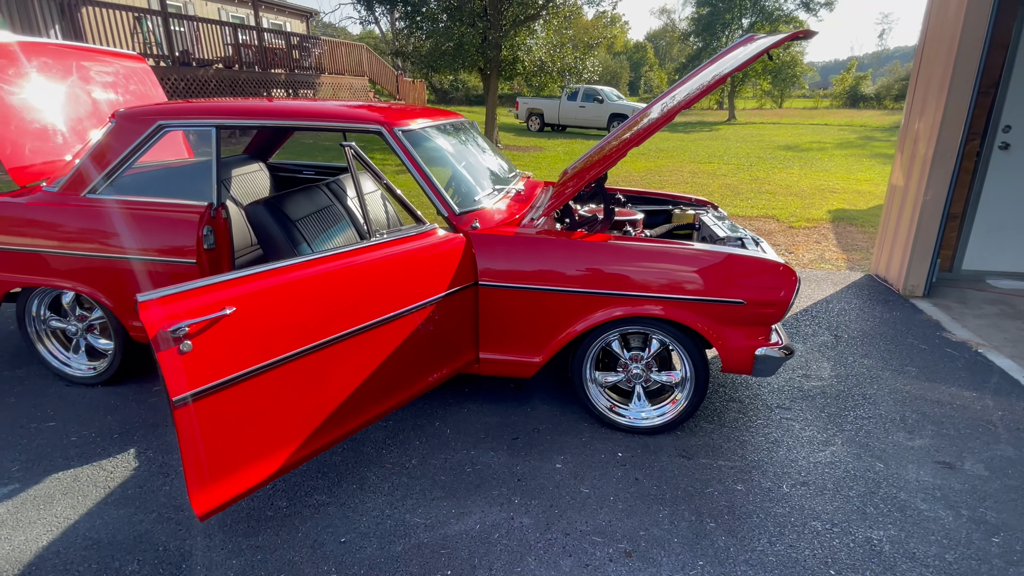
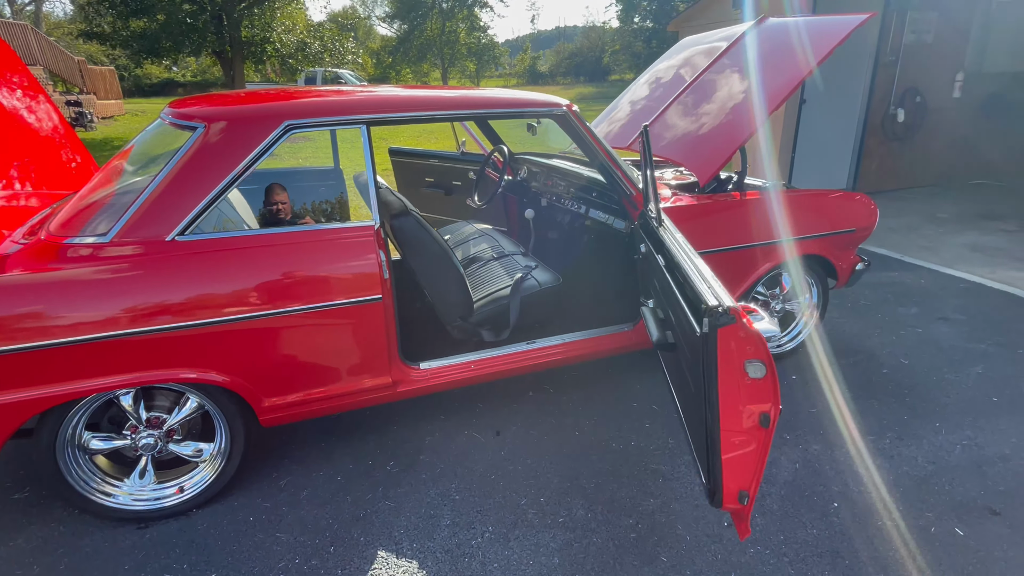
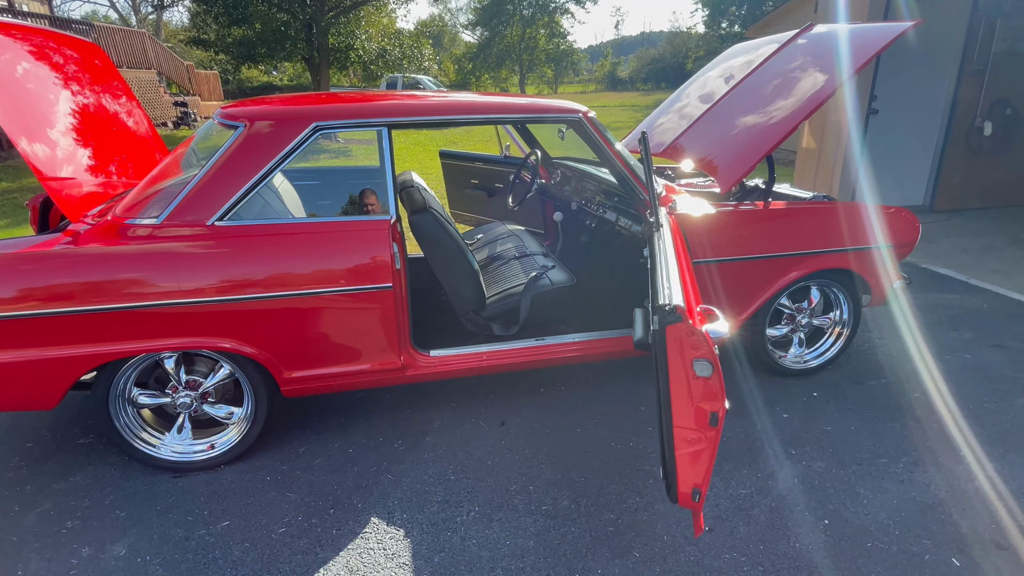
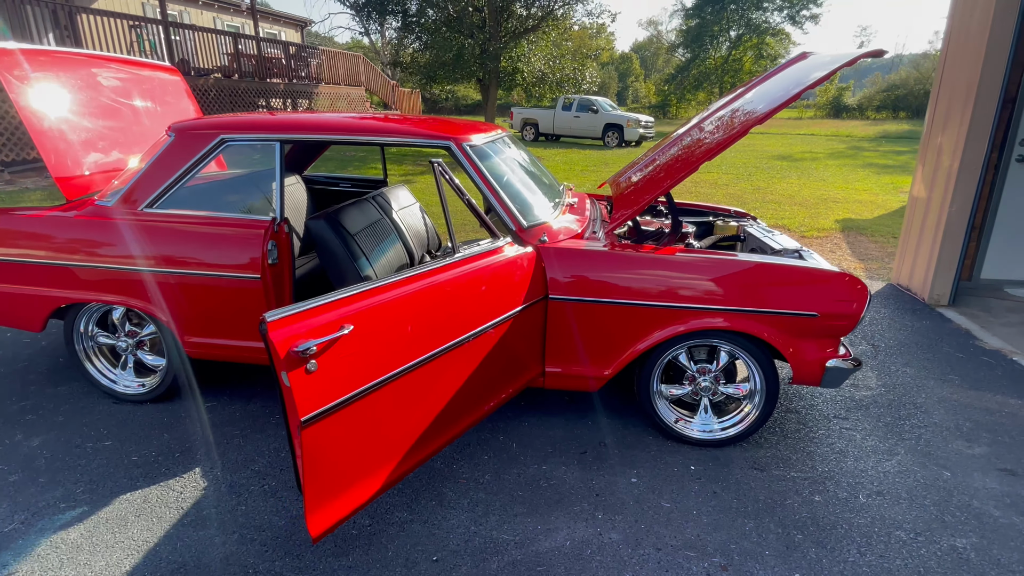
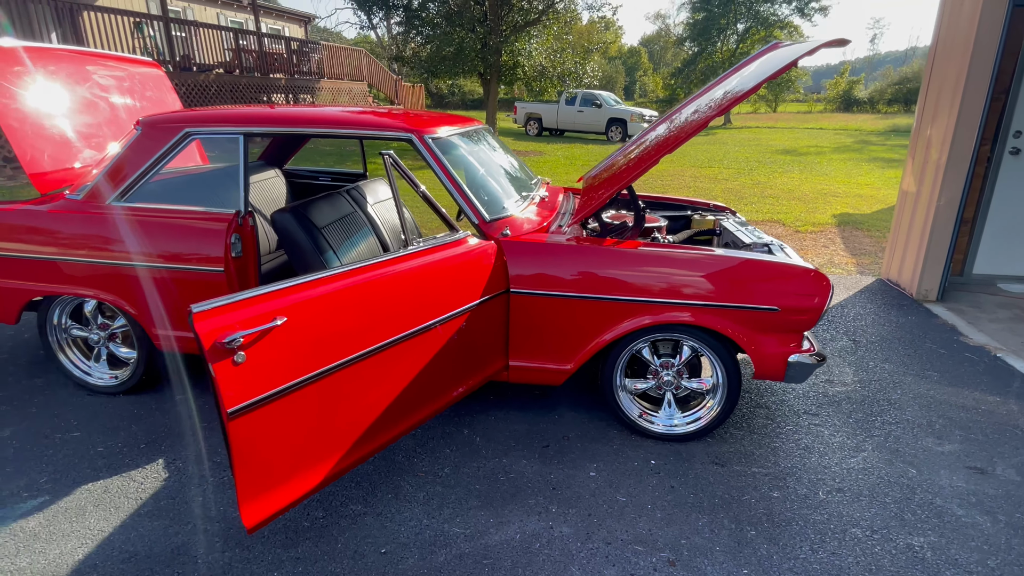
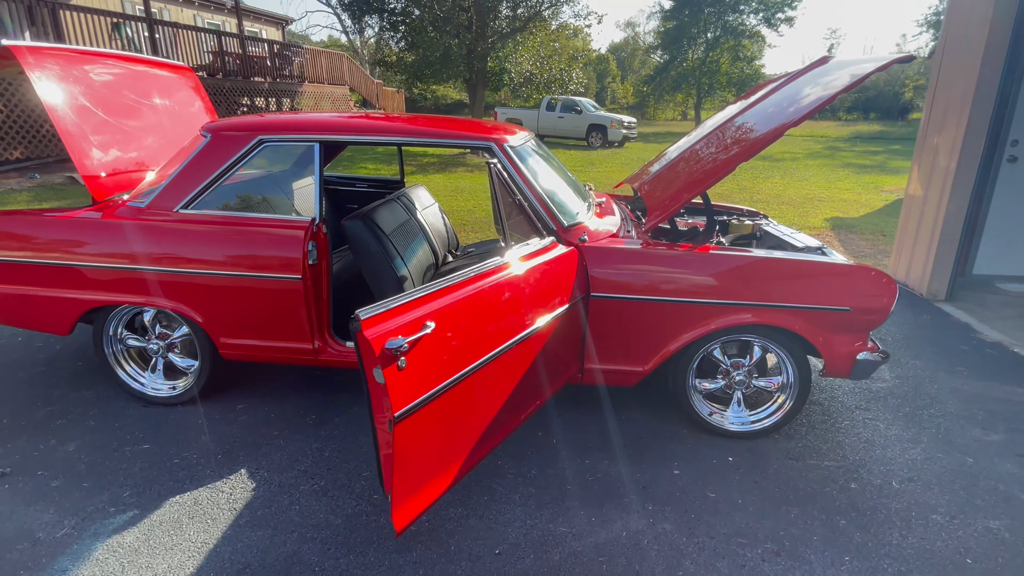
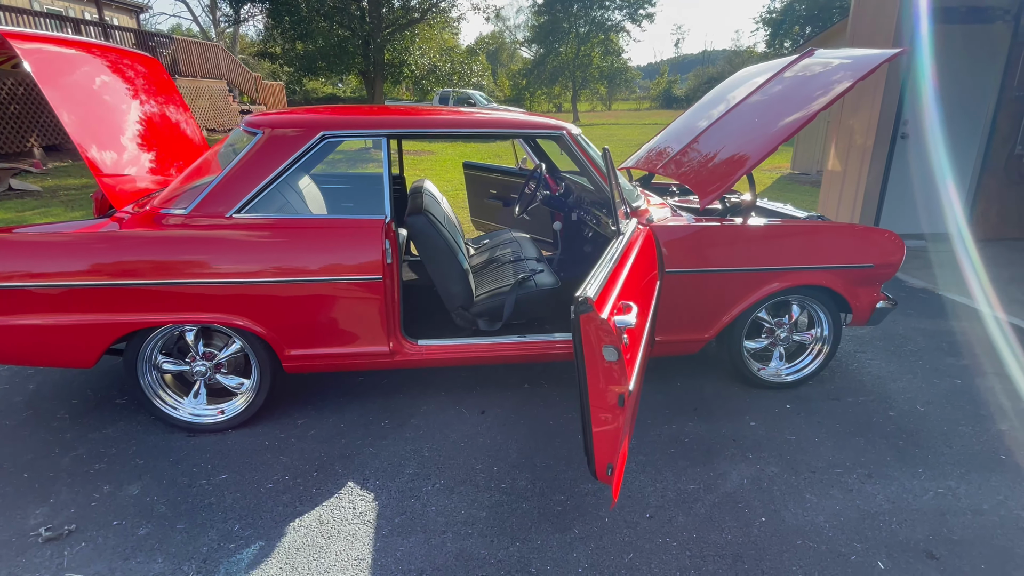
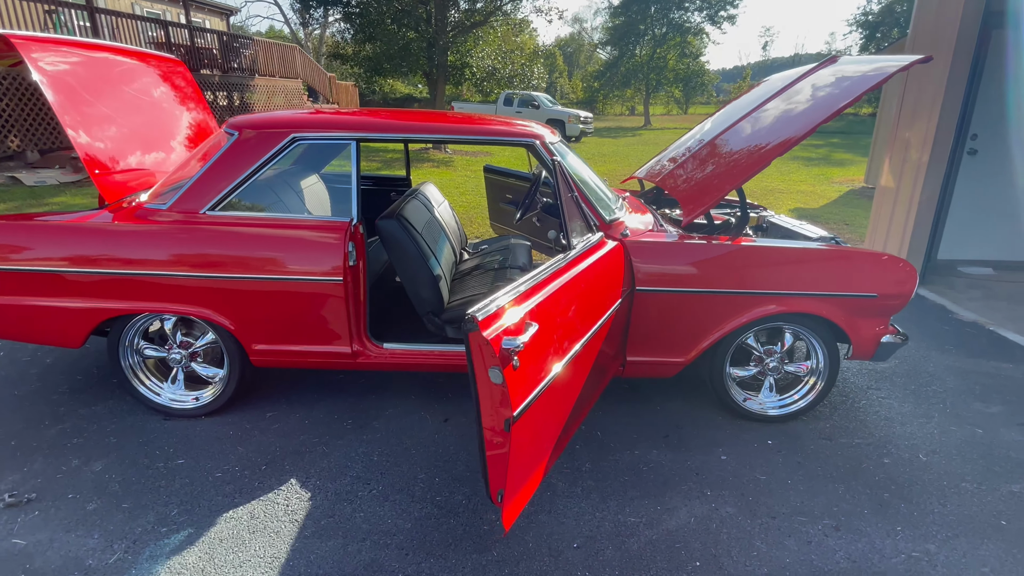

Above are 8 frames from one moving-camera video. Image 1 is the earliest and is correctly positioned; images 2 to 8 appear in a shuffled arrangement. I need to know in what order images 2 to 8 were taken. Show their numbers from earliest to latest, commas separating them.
5, 4, 6, 8, 7, 3, 2
